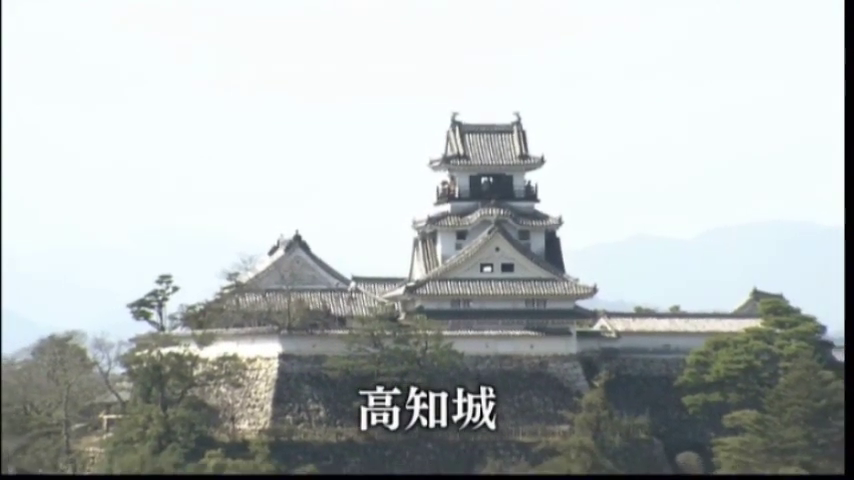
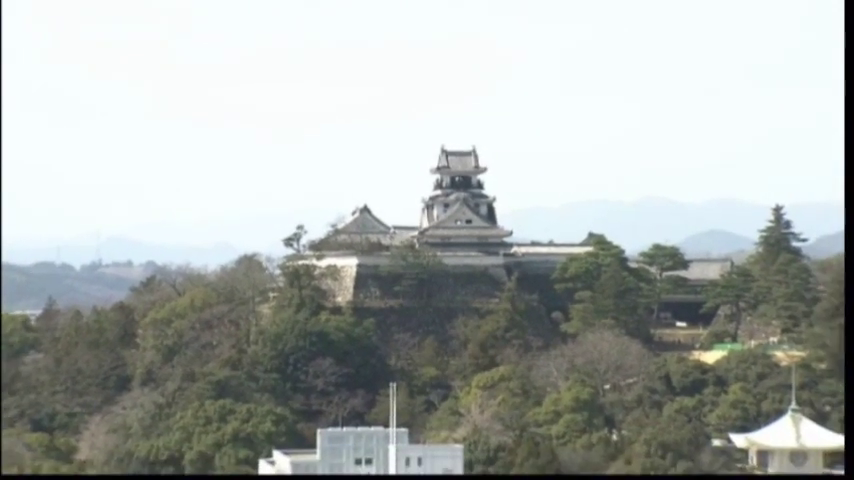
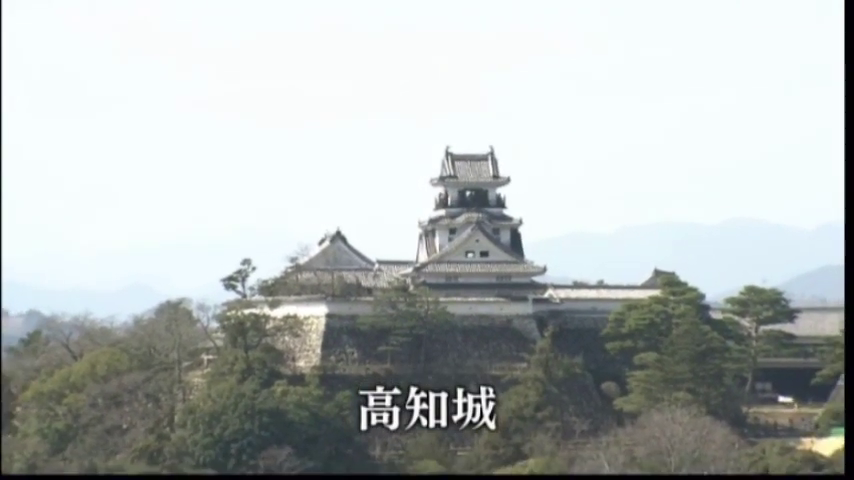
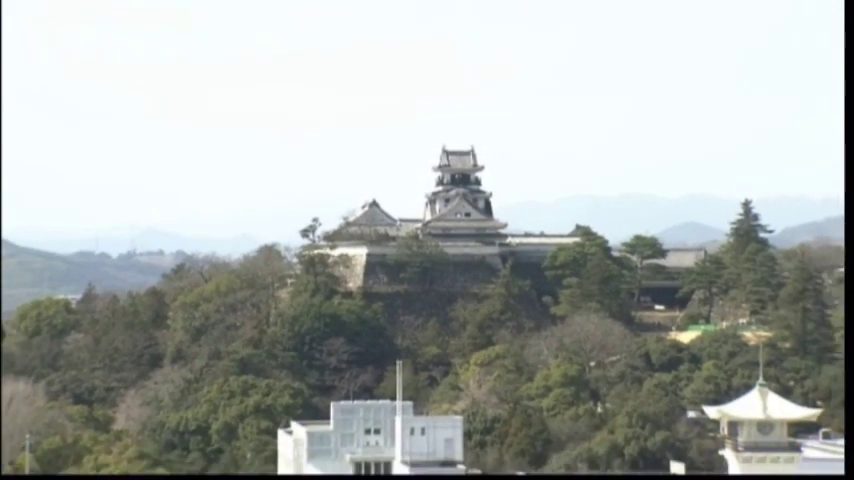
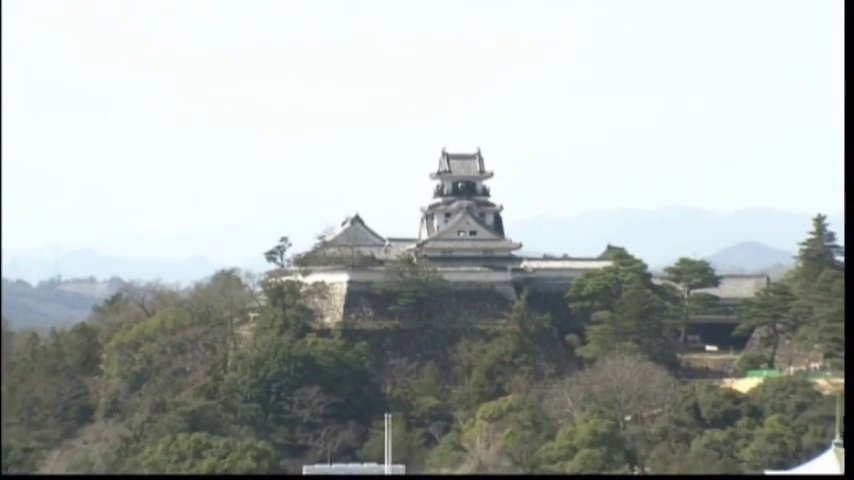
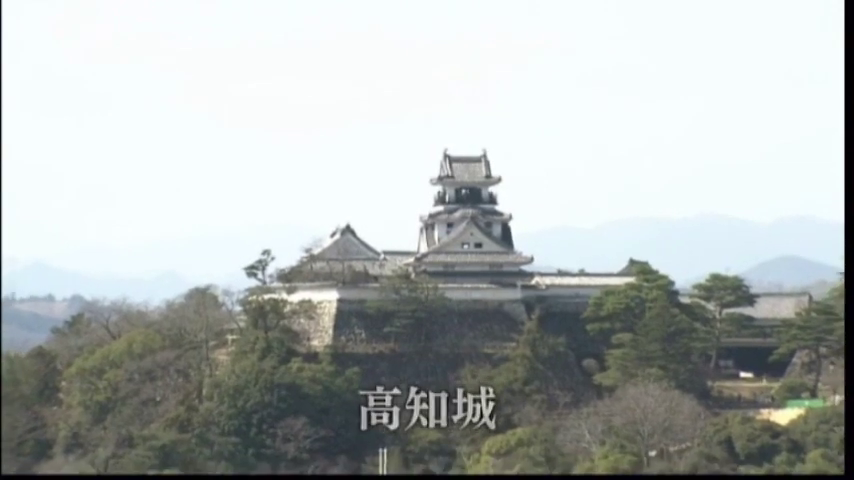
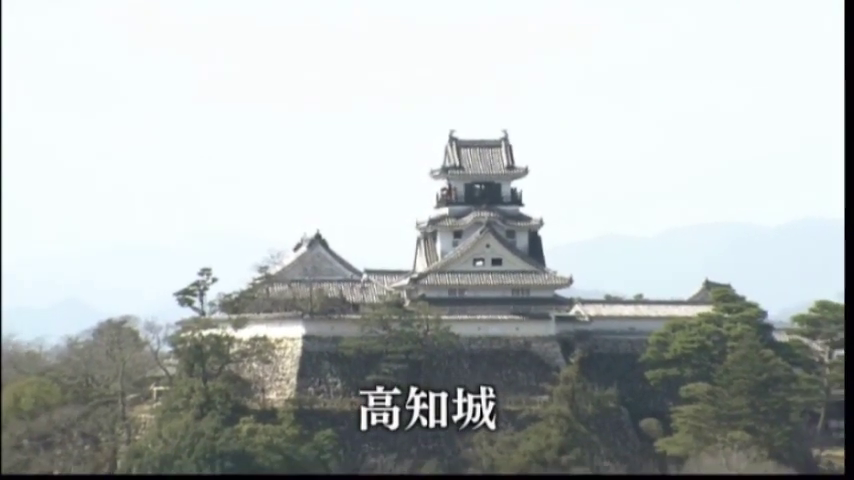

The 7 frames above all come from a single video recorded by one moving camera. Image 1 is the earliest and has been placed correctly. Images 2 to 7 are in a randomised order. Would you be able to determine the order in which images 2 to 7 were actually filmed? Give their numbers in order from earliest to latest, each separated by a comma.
7, 3, 6, 5, 2, 4
